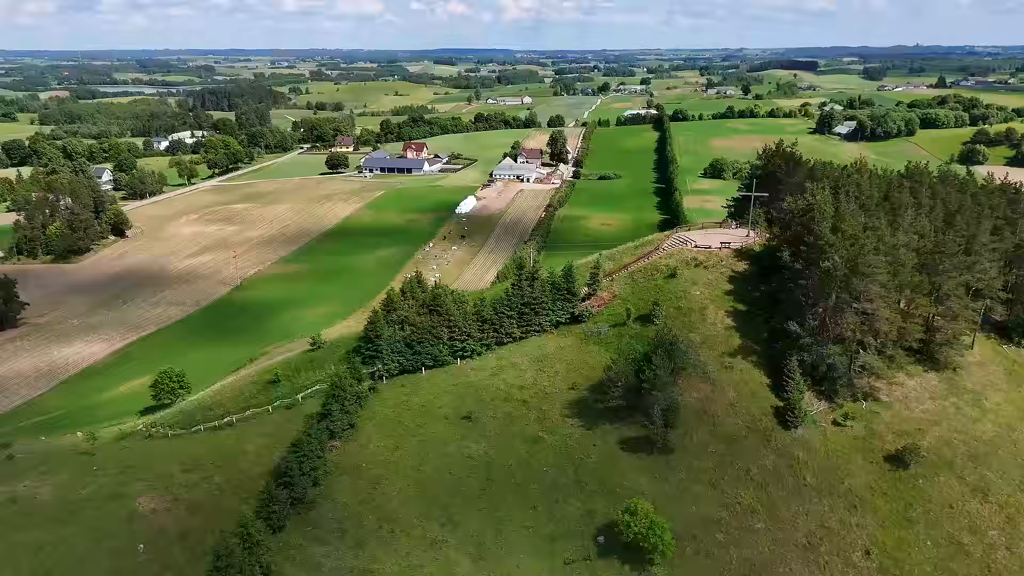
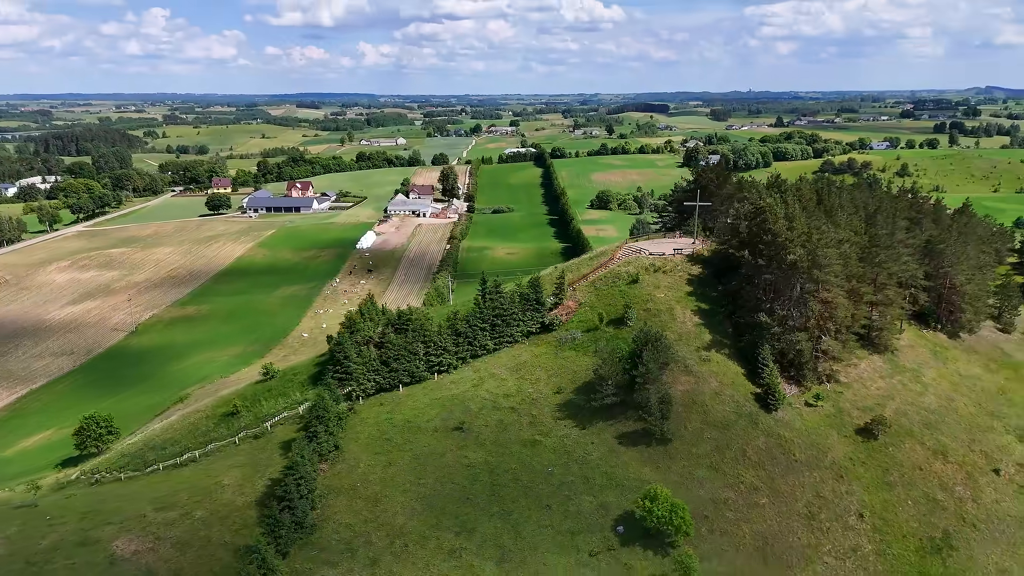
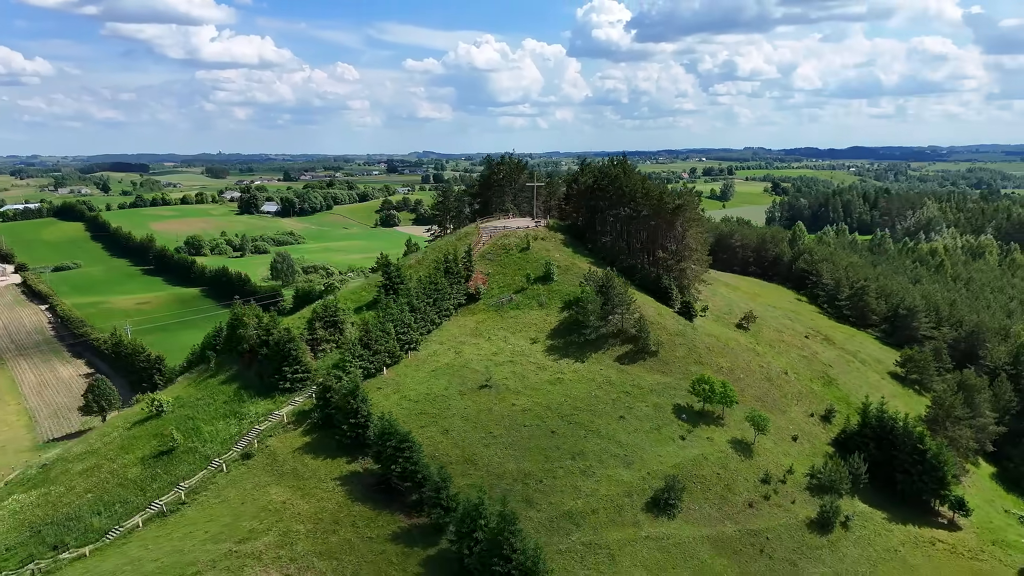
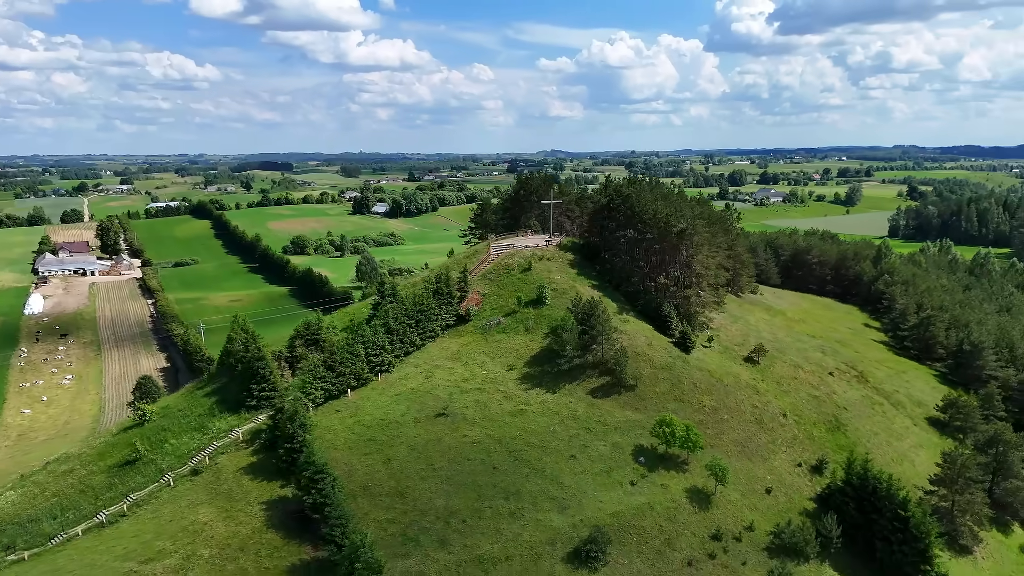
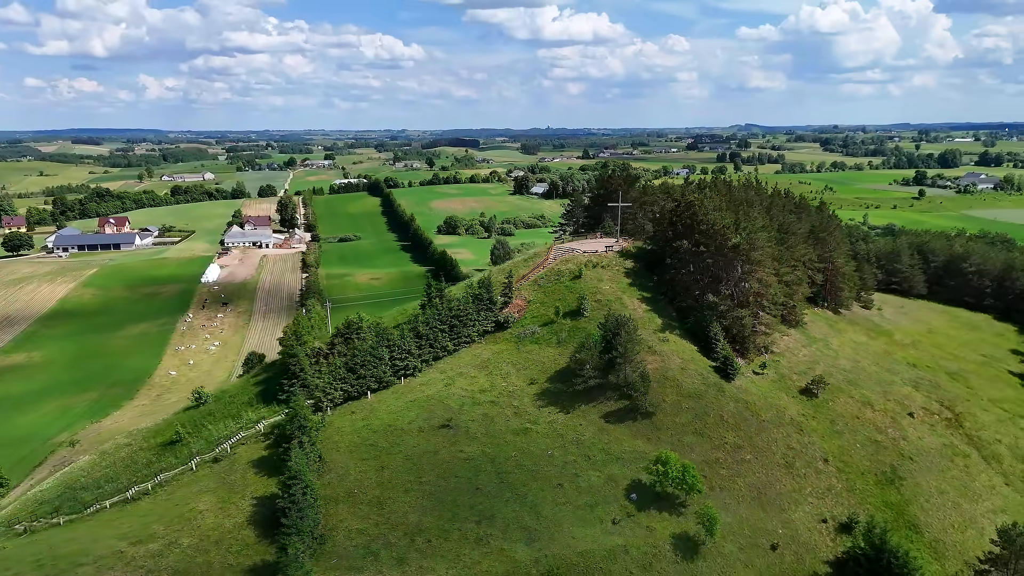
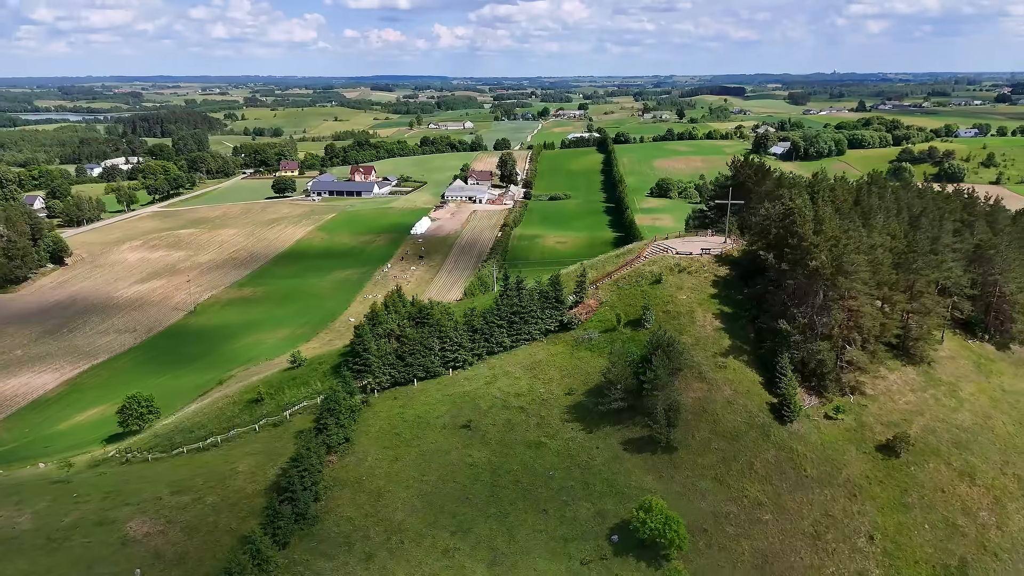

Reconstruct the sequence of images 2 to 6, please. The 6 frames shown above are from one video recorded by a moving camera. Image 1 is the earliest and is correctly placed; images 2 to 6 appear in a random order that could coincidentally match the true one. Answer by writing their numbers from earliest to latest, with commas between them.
6, 2, 5, 4, 3
